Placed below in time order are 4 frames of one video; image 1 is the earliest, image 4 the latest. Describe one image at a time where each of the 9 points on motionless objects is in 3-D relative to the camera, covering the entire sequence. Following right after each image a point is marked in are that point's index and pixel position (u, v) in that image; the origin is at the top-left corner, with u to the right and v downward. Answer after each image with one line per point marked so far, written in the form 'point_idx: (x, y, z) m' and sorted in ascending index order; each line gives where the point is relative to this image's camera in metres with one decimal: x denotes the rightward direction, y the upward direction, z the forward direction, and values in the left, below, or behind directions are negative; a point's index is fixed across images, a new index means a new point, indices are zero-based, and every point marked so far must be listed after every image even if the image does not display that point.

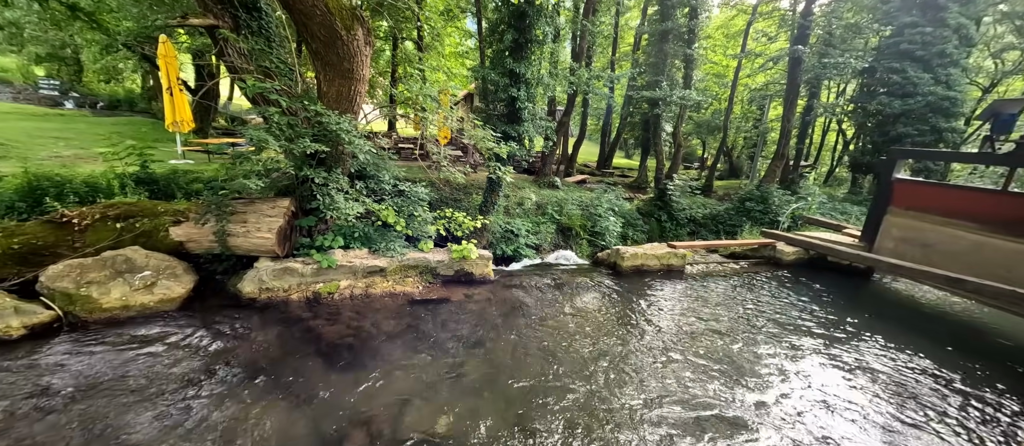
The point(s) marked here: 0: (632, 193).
0: (+5.5, +1.3, +15.8) m
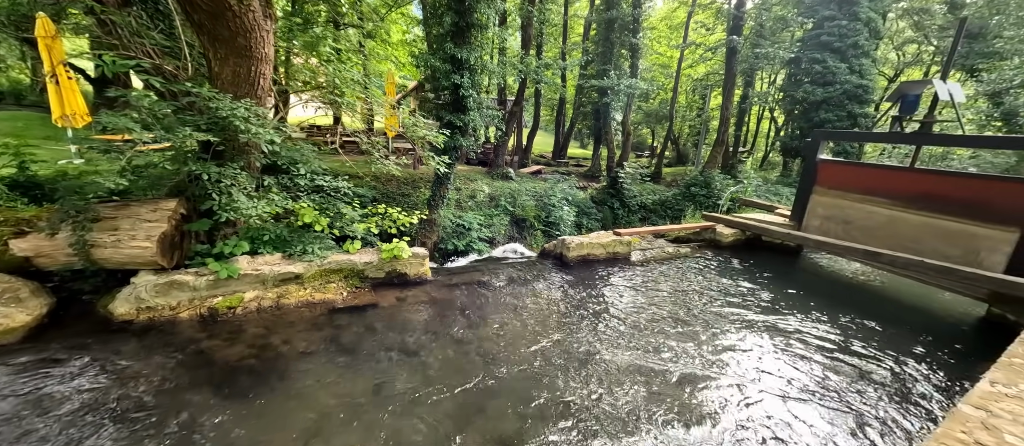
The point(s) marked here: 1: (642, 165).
0: (+3.4, +1.8, +15.9) m
1: (+7.4, +3.1, +19.4) m
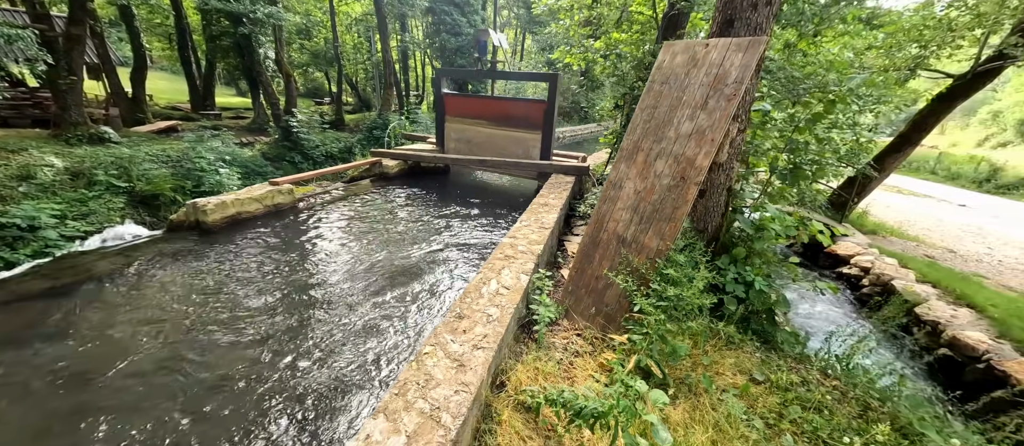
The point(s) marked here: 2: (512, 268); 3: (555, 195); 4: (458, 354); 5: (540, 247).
0: (-9.8, +3.2, +13.1) m
1: (-9.7, +5.6, +18.0) m
2: (0.0, -0.4, +2.9) m
3: (+0.6, +0.4, +5.1) m
4: (-0.3, -0.7, +2.0) m
5: (+0.3, -0.2, +3.4) m
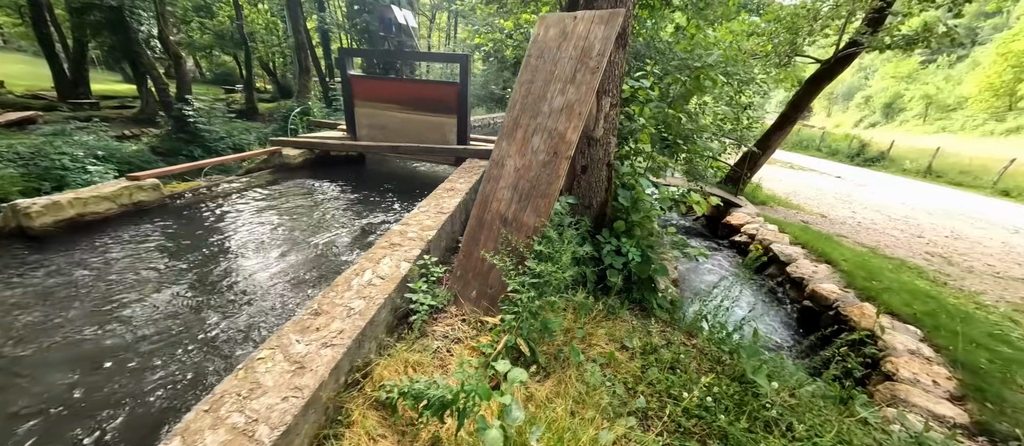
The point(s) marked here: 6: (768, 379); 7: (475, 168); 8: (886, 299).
0: (-12.3, +3.0, +11.3) m
1: (-13.0, +5.6, +16.0) m
2: (-0.9, -0.3, +2.8) m
3: (-0.7, +0.6, +4.9) m
4: (-1.1, -0.7, +1.8) m
5: (-0.7, -0.1, +3.2) m
6: (+1.4, -0.9, +1.9) m
7: (-0.6, +0.9, +5.8) m
8: (+4.1, -0.8, +3.9) m
